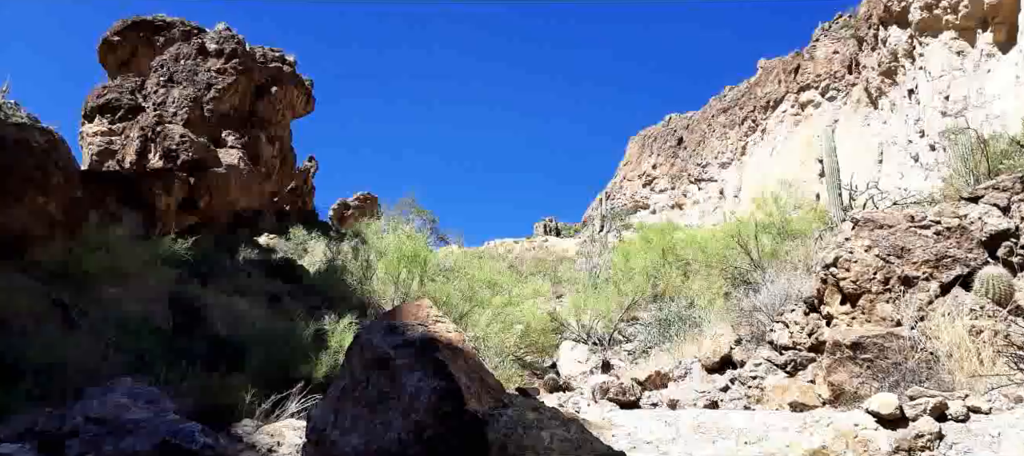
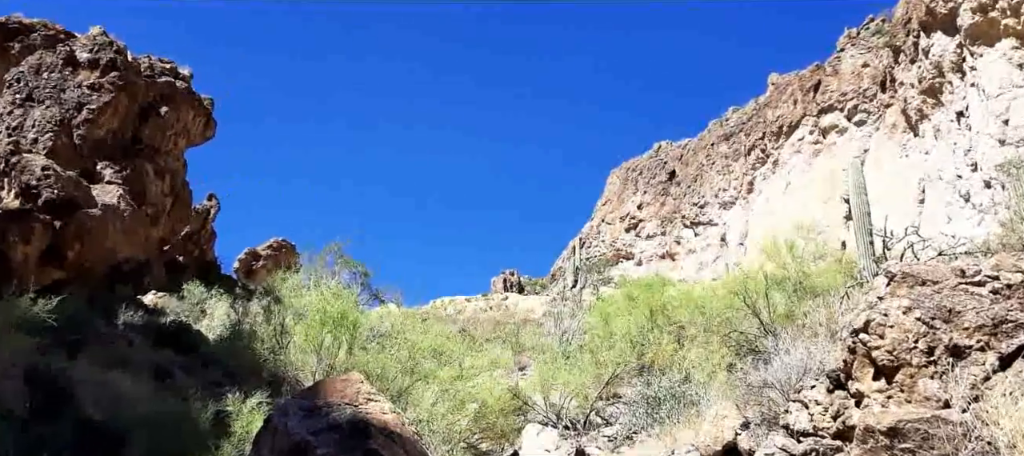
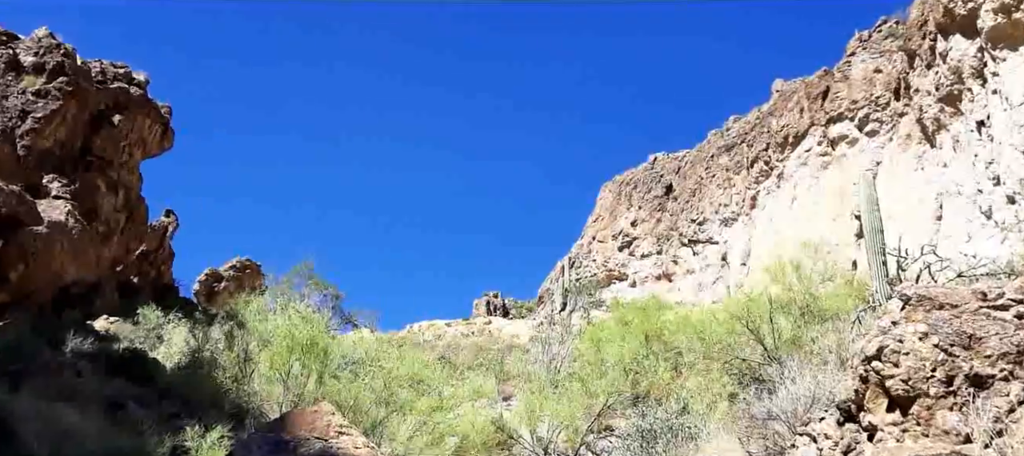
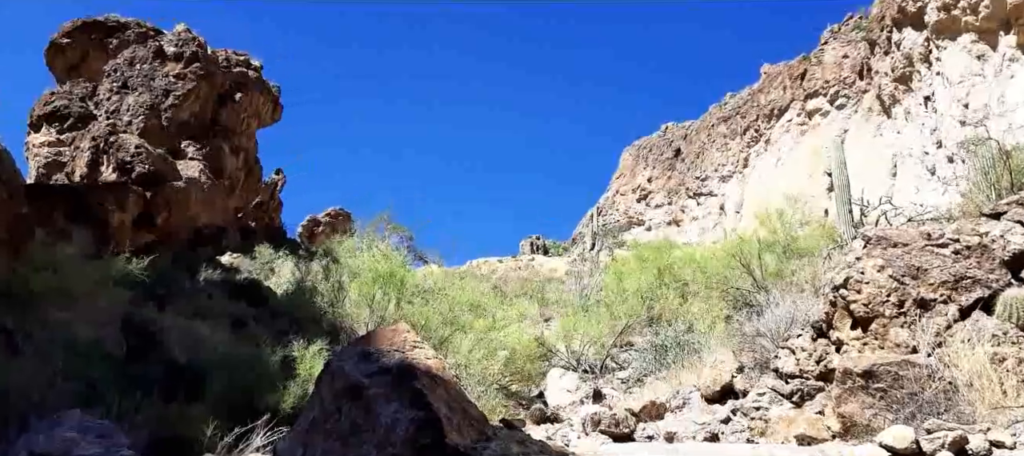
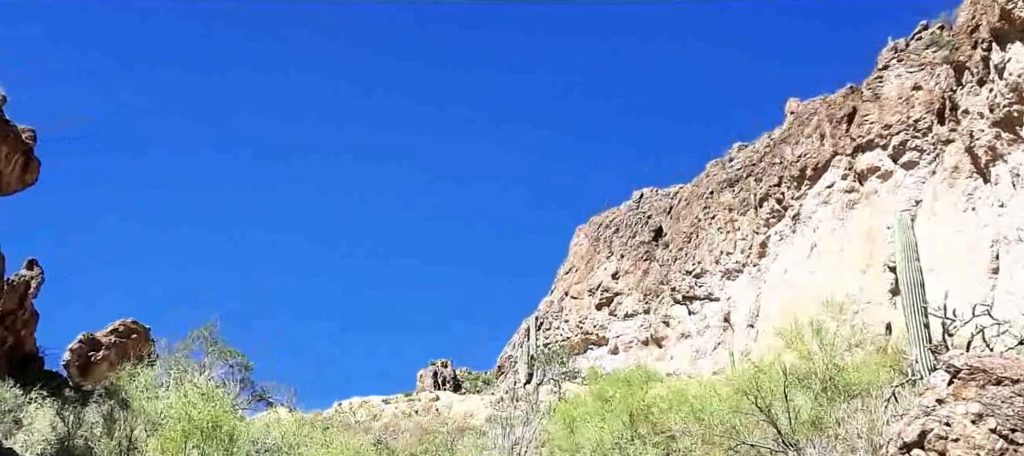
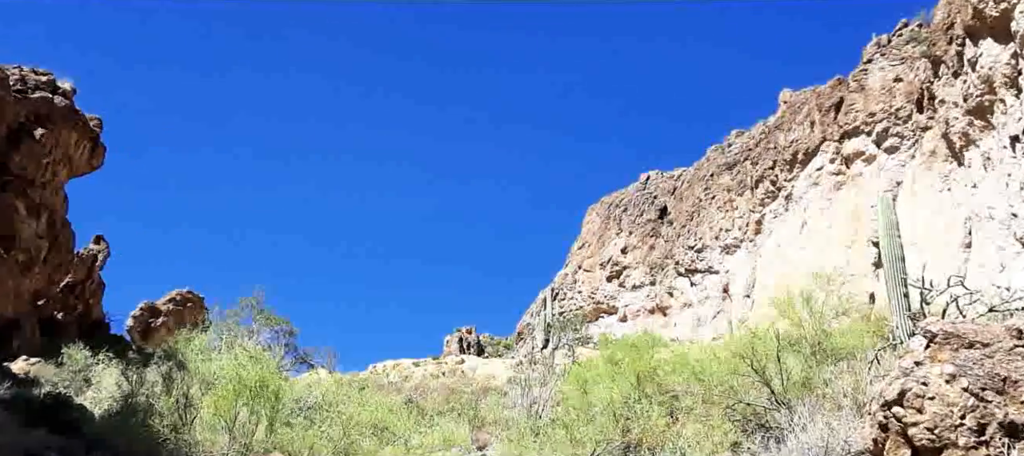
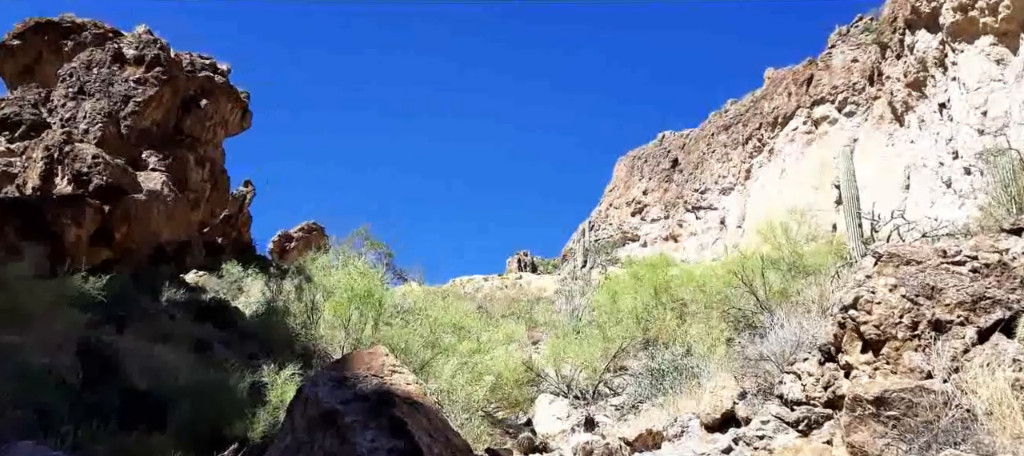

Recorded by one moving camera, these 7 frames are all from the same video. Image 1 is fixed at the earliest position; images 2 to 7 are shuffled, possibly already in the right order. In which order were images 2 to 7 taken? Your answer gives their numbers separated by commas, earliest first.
4, 7, 2, 3, 6, 5
